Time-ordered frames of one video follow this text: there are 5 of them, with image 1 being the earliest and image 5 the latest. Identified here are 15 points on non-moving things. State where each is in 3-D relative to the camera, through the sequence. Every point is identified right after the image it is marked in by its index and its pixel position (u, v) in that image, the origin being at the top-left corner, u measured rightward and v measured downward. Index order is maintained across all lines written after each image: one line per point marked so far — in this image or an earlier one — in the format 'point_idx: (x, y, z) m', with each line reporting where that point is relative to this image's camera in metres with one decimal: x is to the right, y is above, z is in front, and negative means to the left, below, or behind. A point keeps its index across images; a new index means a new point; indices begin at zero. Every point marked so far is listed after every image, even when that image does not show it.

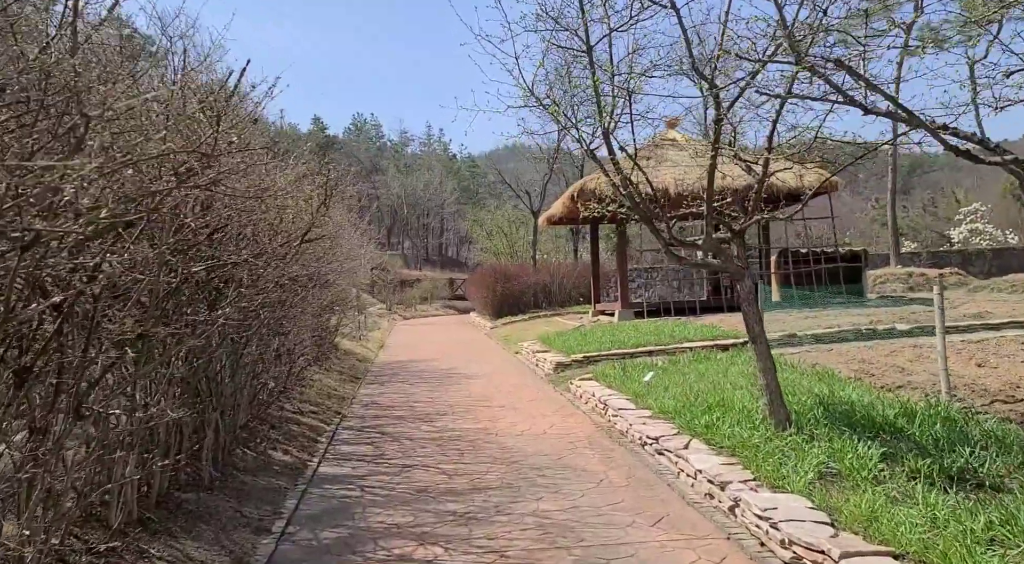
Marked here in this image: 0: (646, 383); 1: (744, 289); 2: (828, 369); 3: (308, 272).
0: (+1.4, -1.1, +9.6) m
1: (+1.7, -0.1, +6.6) m
2: (+3.1, -0.8, +9.1) m
3: (-1.9, +0.1, +8.7) m
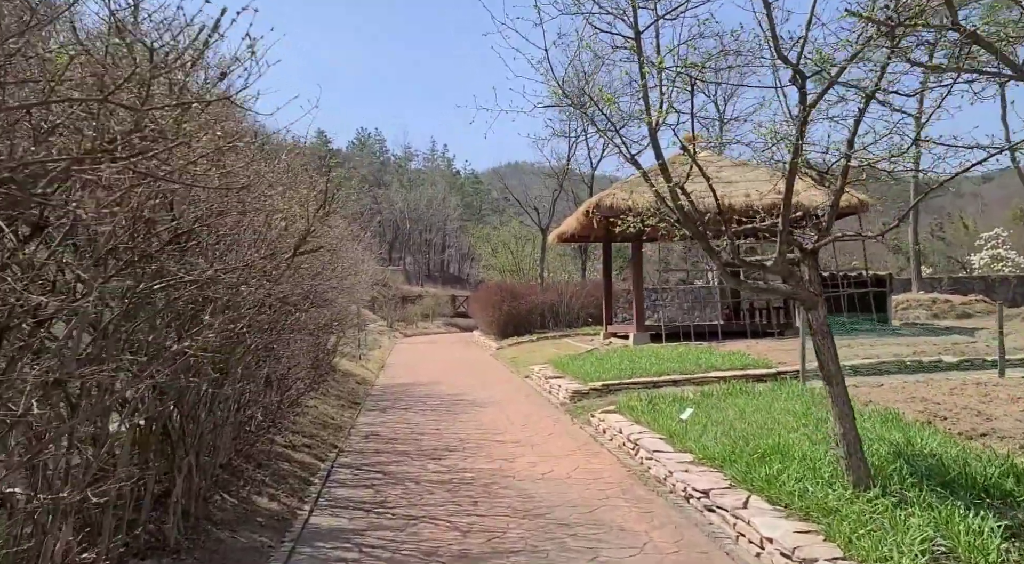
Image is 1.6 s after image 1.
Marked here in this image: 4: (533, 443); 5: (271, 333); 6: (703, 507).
0: (+1.6, -1.3, +8.6) m
1: (+1.9, -0.2, +5.6) m
2: (+3.3, -1.1, +8.0) m
3: (-1.8, -0.1, +7.7) m
4: (+0.2, -1.6, +9.2) m
5: (-1.8, -0.4, +6.7) m
6: (+1.3, -1.5, +6.2) m
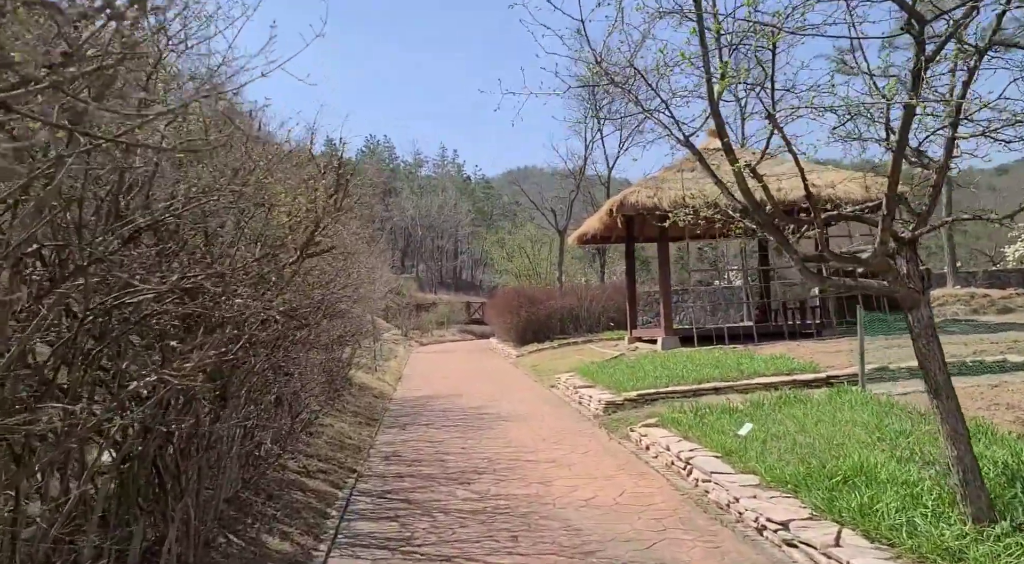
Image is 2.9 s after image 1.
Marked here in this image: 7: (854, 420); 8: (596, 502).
0: (+1.9, -1.3, +7.8) m
1: (+2.1, -0.2, +4.7) m
2: (+3.6, -1.0, +7.1) m
3: (-1.5, -0.1, +6.9) m
4: (+0.5, -1.6, +8.4) m
5: (-1.5, -0.4, +5.9) m
6: (+1.6, -1.5, +5.3) m
7: (+2.9, -1.2, +7.8) m
8: (+0.6, -1.6, +6.8) m
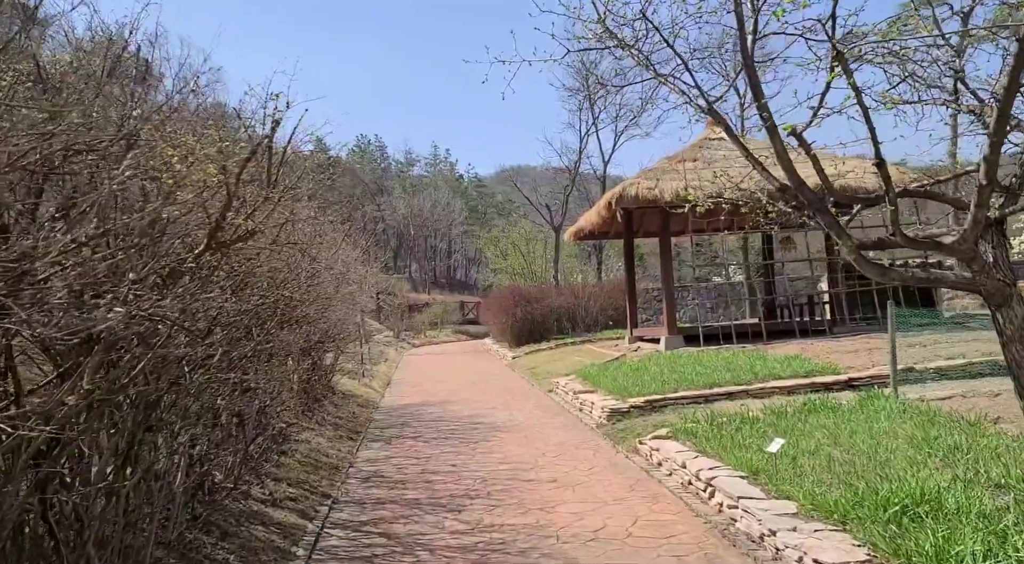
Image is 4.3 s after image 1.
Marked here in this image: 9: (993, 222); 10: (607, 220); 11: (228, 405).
0: (+1.9, -1.3, +6.8) m
1: (+2.1, -0.2, +3.8) m
2: (+3.5, -1.0, +6.2) m
3: (-1.5, -0.1, +6.0) m
4: (+0.5, -1.6, +7.5) m
5: (-1.5, -0.4, +4.9) m
6: (+1.5, -1.5, +4.4) m
7: (+2.9, -1.1, +6.9) m
8: (+0.6, -1.6, +5.9) m
9: (+2.0, +0.3, +3.8) m
10: (+1.8, +1.2, +17.6) m
11: (-1.8, -0.8, +5.7) m
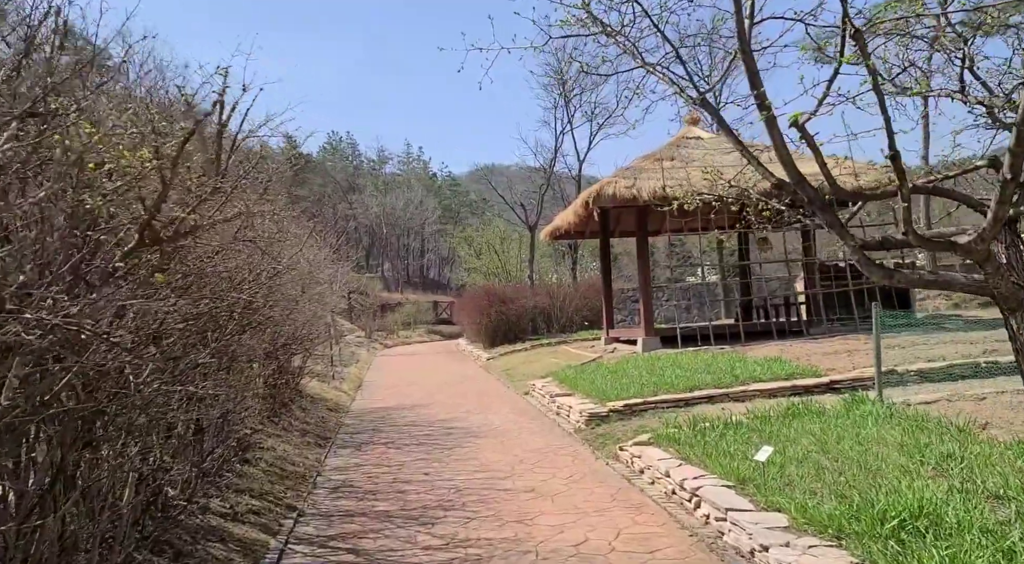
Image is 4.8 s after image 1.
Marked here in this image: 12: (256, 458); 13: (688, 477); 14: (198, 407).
0: (+1.7, -1.3, +6.6) m
1: (+2.0, -0.2, +3.5) m
2: (+3.4, -1.0, +6.0) m
3: (-1.7, -0.2, +5.6) m
4: (+0.3, -1.6, +7.1) m
5: (-1.6, -0.4, +4.5) m
6: (+1.4, -1.5, +4.1) m
7: (+2.7, -1.1, +6.7) m
8: (+0.5, -1.6, +5.6) m
9: (+1.9, +0.2, +3.6) m
10: (+1.4, +1.2, +17.3) m
11: (-1.9, -0.8, +5.4) m
12: (-2.3, -1.6, +8.3) m
13: (+1.2, -1.4, +6.5) m
14: (-2.0, -0.8, +5.8) m
